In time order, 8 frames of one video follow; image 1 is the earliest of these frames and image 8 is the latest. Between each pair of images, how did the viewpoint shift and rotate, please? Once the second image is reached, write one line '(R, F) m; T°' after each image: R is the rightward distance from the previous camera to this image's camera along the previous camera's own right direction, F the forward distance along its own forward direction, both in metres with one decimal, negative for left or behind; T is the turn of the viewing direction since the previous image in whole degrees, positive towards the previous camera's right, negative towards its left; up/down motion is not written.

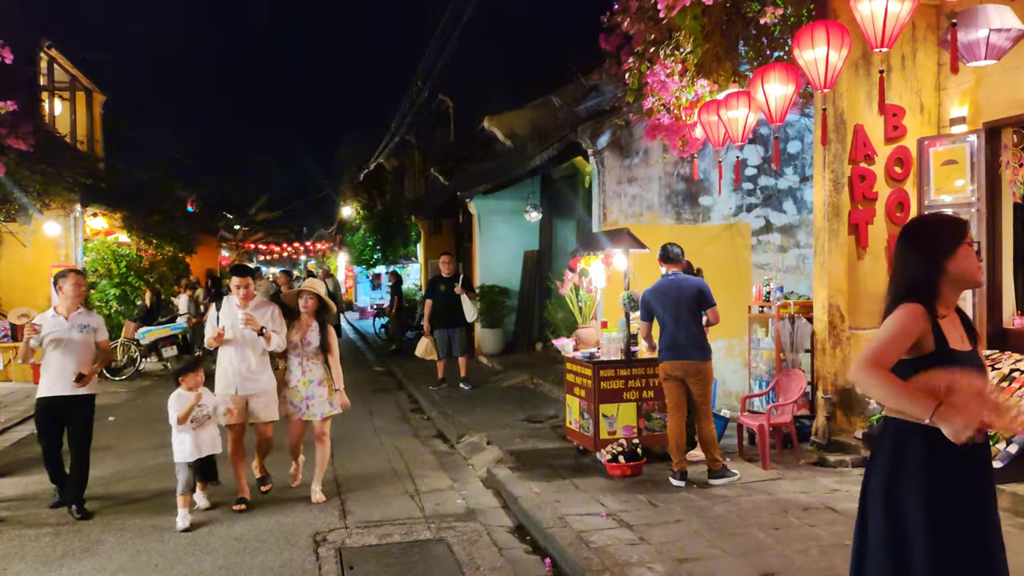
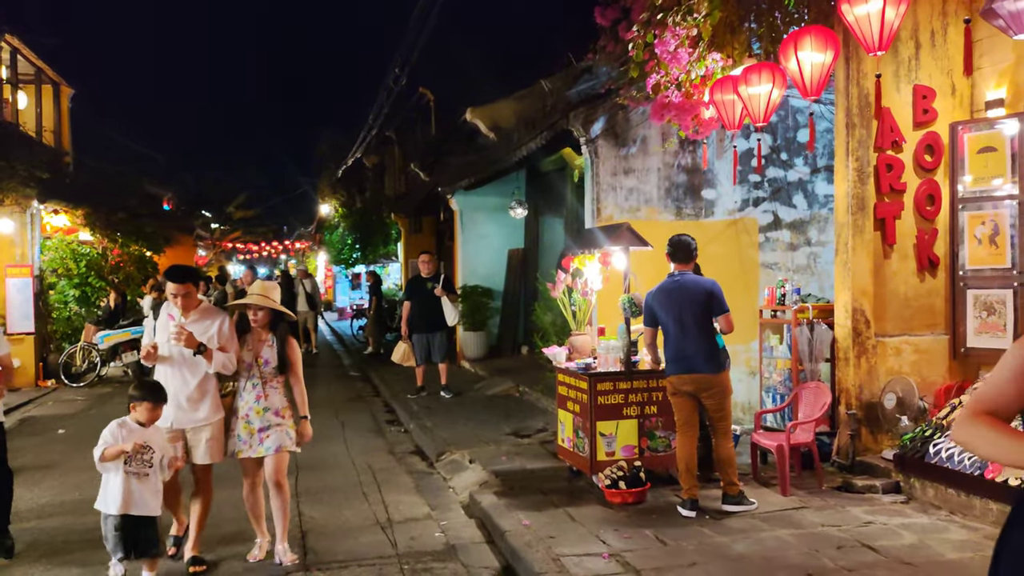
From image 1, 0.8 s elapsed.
(0.0, +0.7) m; +1°
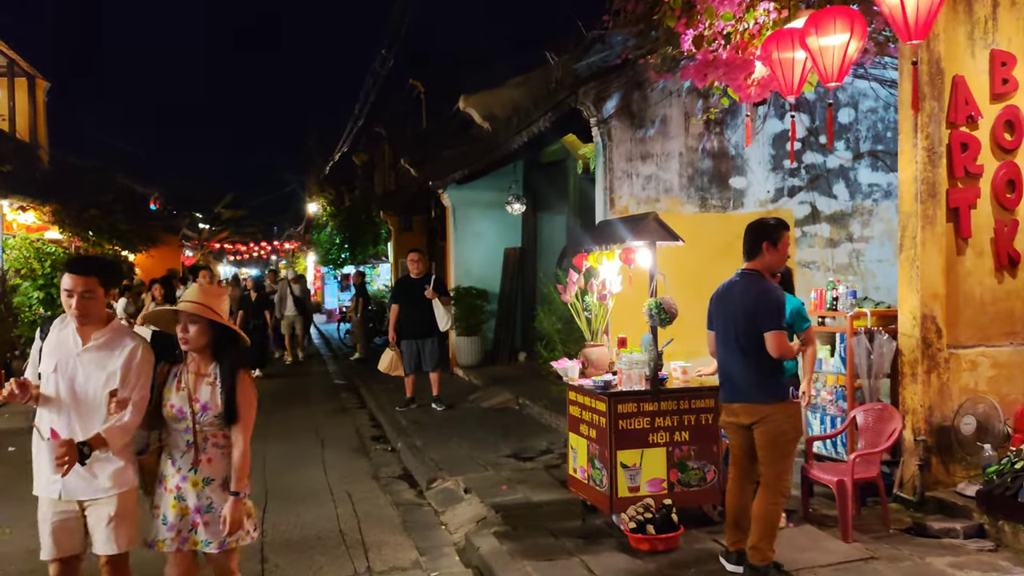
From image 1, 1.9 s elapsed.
(-0.1, +1.0) m; 0°
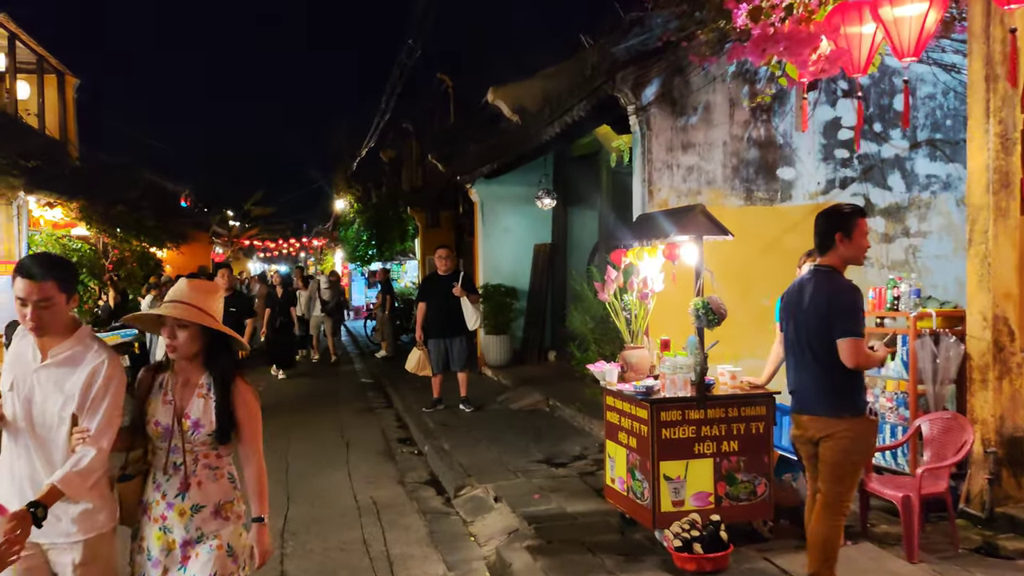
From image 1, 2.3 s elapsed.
(0.0, +0.3) m; -2°
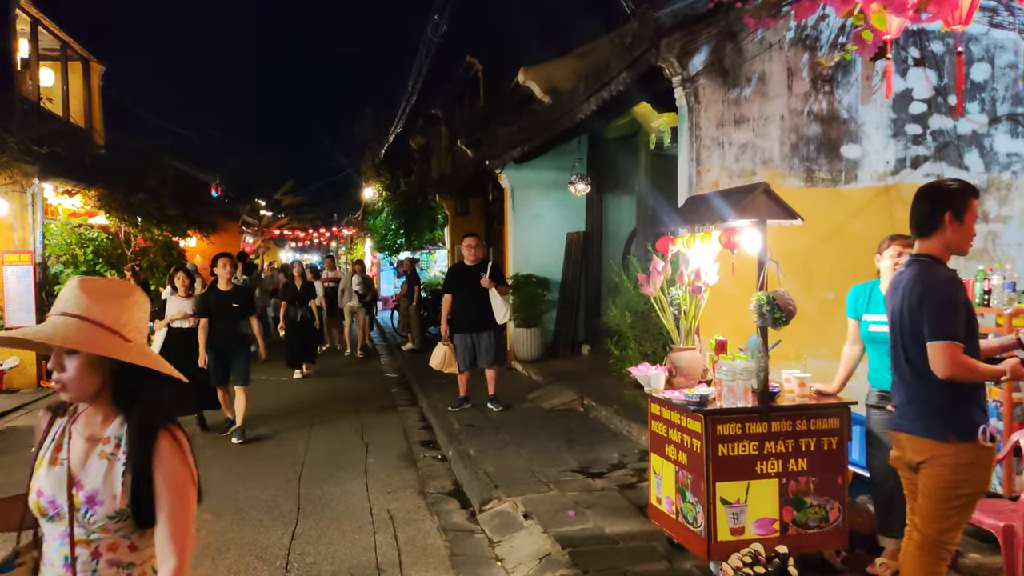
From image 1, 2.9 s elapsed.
(0.0, +0.6) m; -2°
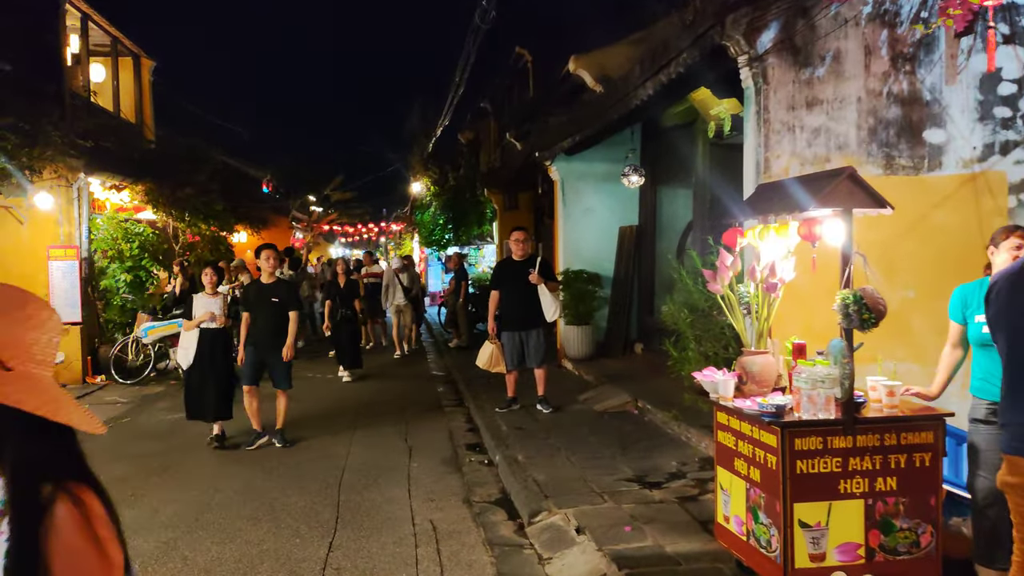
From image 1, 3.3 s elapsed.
(0.0, +0.4) m; -3°
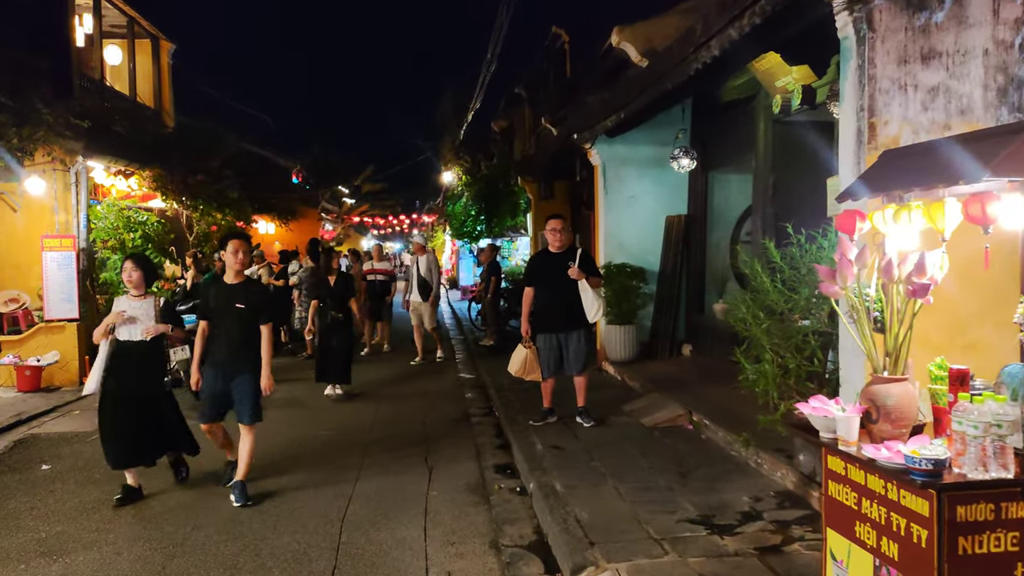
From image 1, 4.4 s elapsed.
(0.0, +1.0) m; -2°
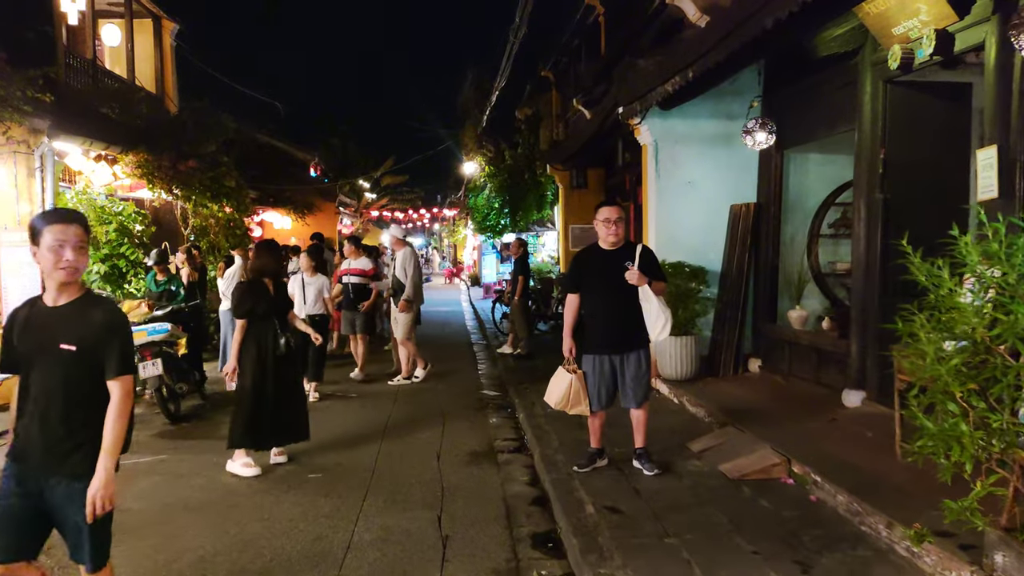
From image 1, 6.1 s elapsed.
(-0.1, +1.6) m; -1°
